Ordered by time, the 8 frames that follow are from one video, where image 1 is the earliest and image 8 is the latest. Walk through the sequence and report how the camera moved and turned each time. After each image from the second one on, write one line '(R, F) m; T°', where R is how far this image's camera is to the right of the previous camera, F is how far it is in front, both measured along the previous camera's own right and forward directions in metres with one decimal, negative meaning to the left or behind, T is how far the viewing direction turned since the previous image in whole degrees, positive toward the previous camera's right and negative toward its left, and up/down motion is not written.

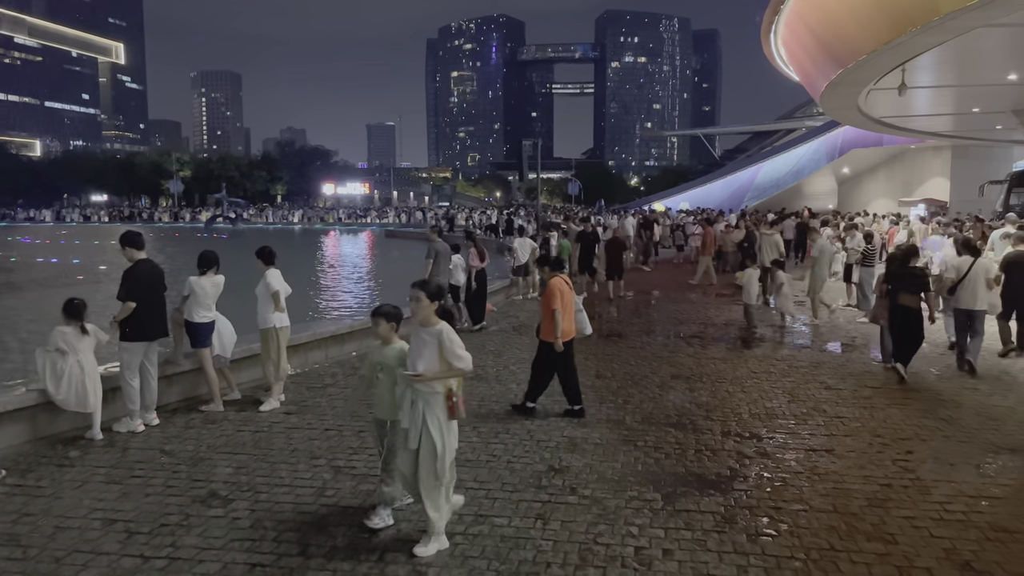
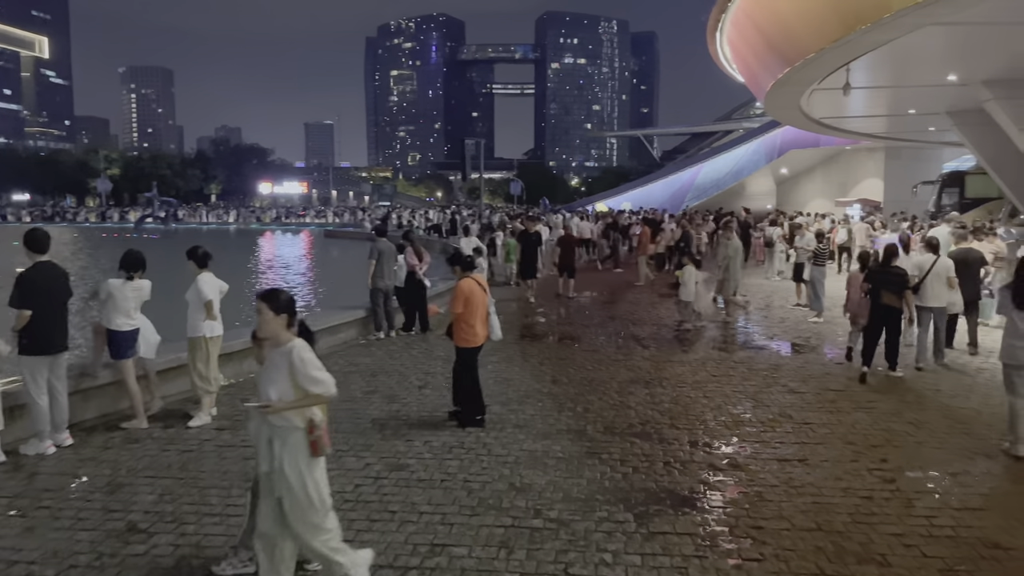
(-0.1, +0.4) m; +4°
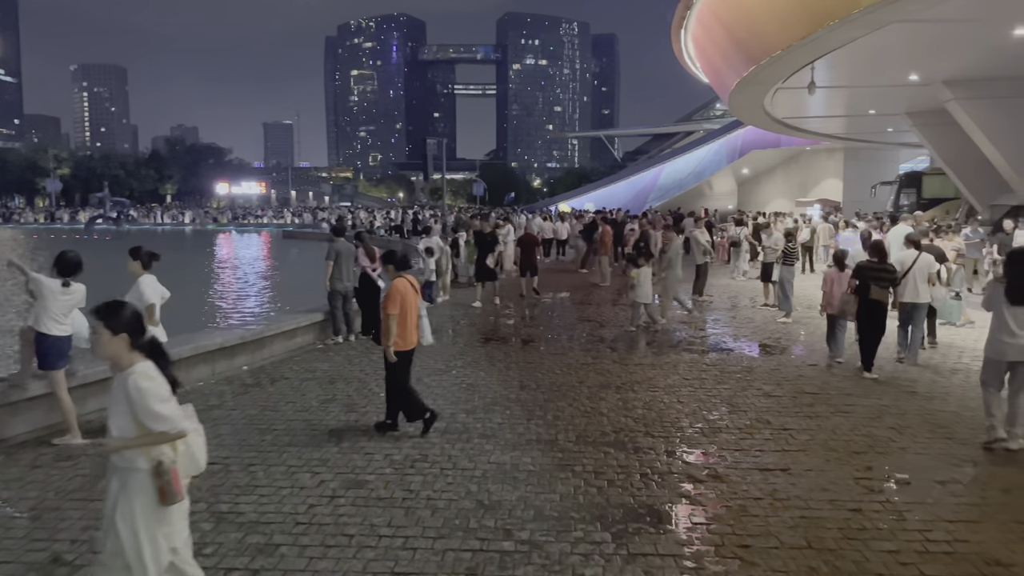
(0.0, +0.4) m; +3°
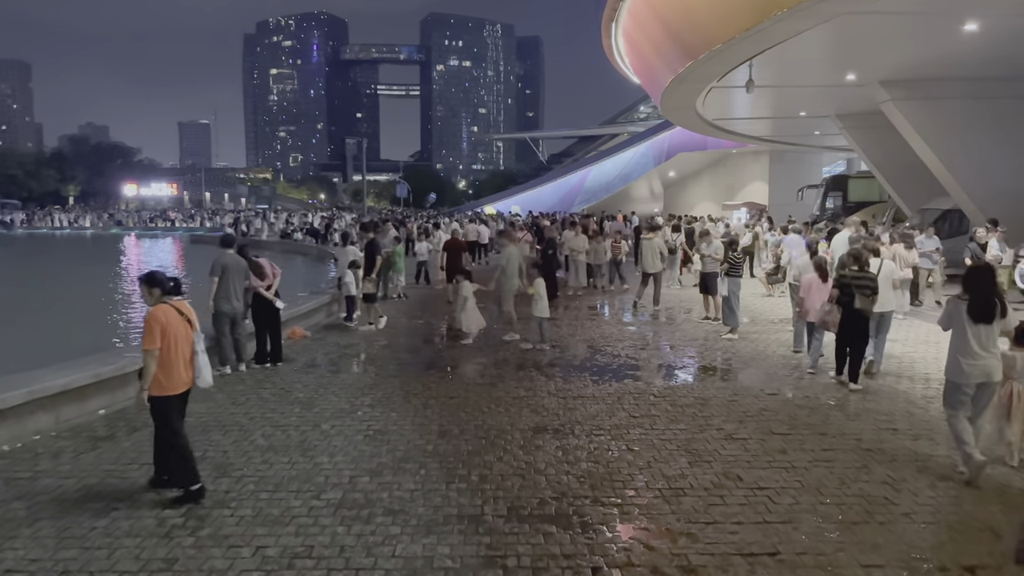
(+0.1, +1.2) m; +5°
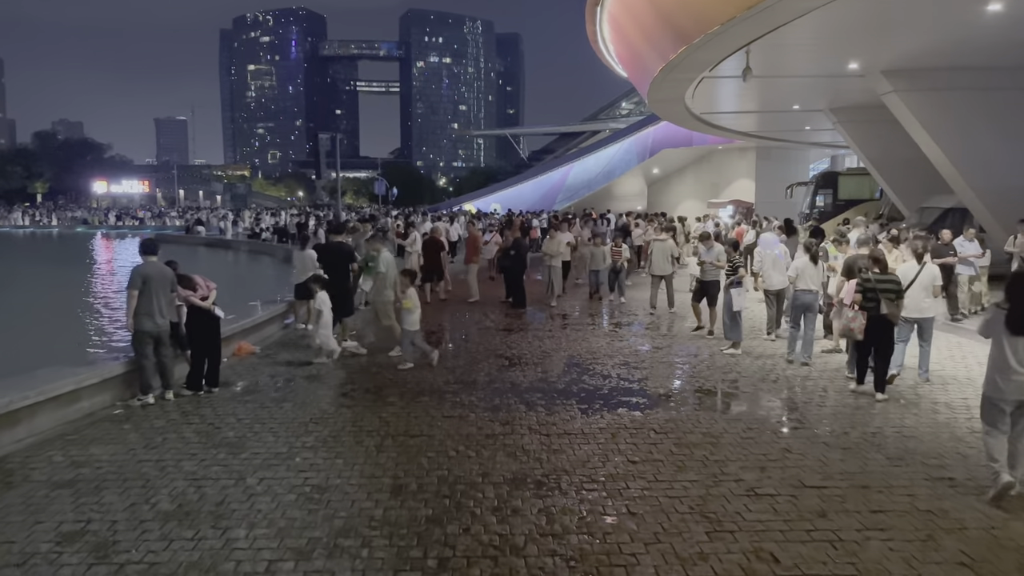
(+0.1, +1.2) m; +1°
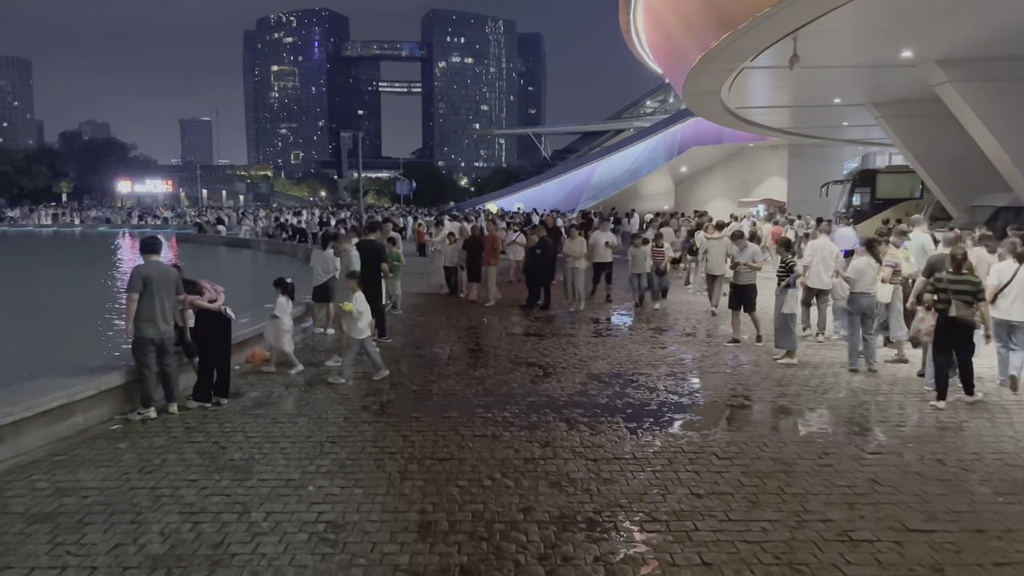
(-0.1, +0.7) m; -1°
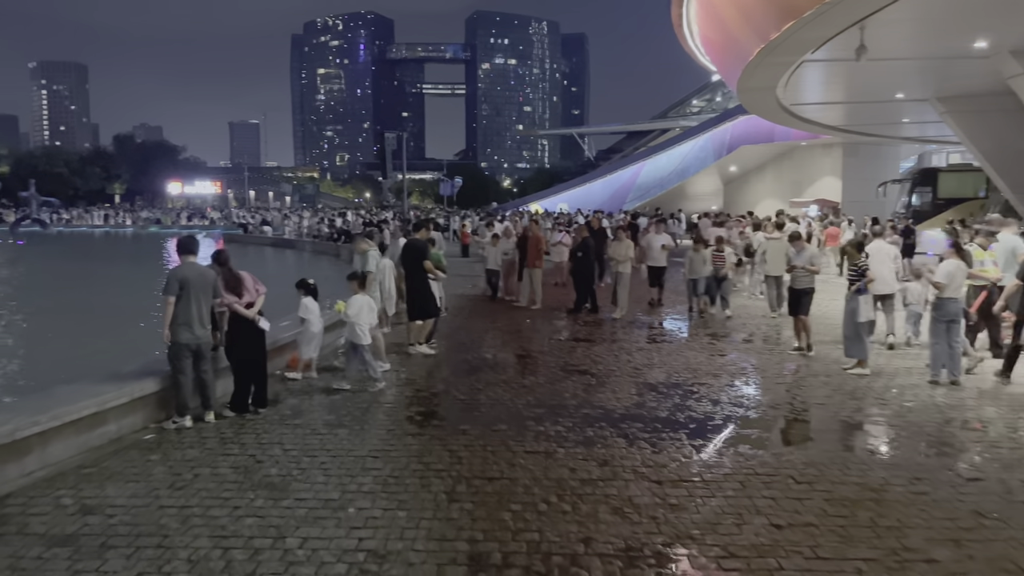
(-0.1, +0.4) m; -3°
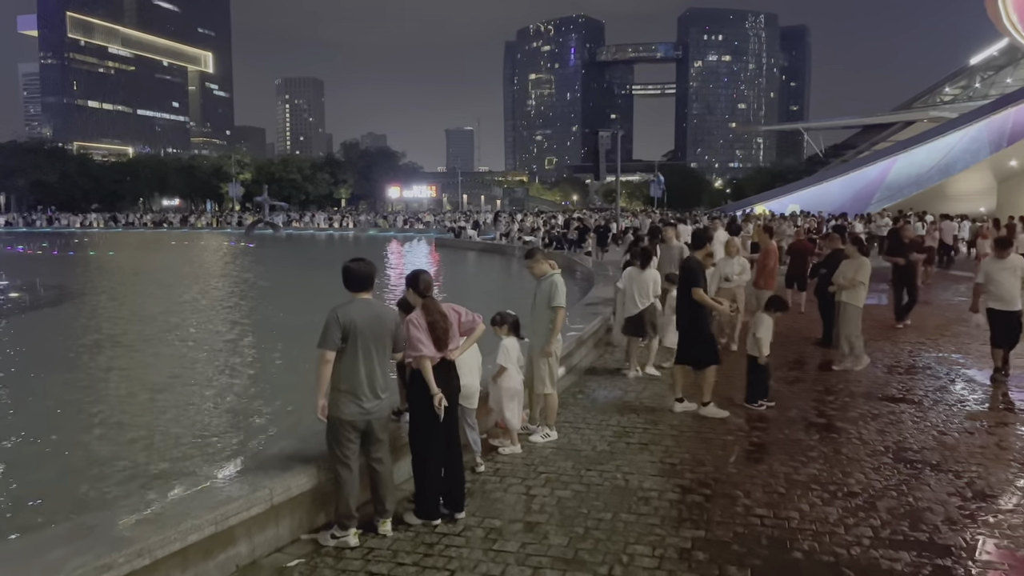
(-0.7, +2.3) m; -14°
